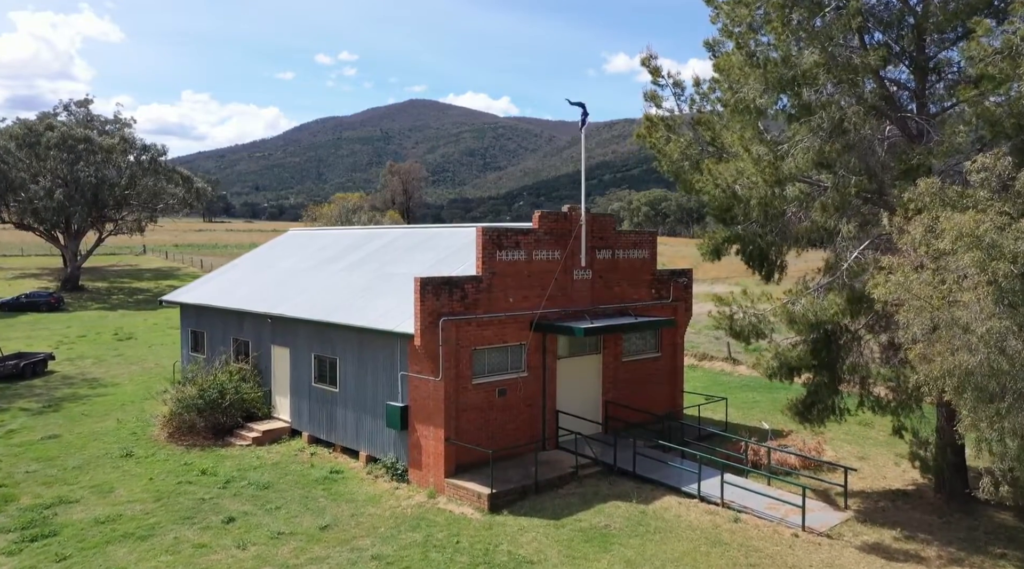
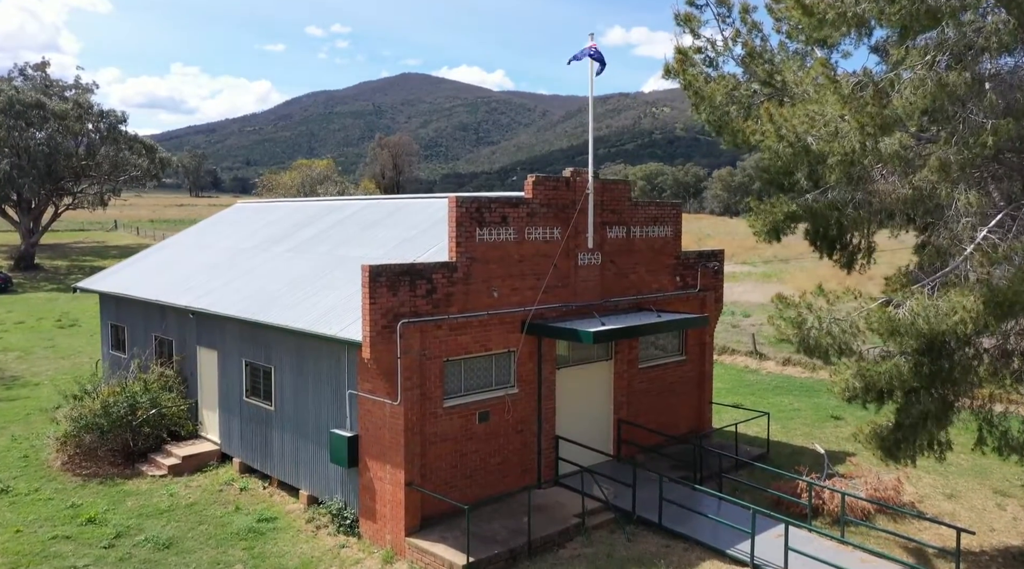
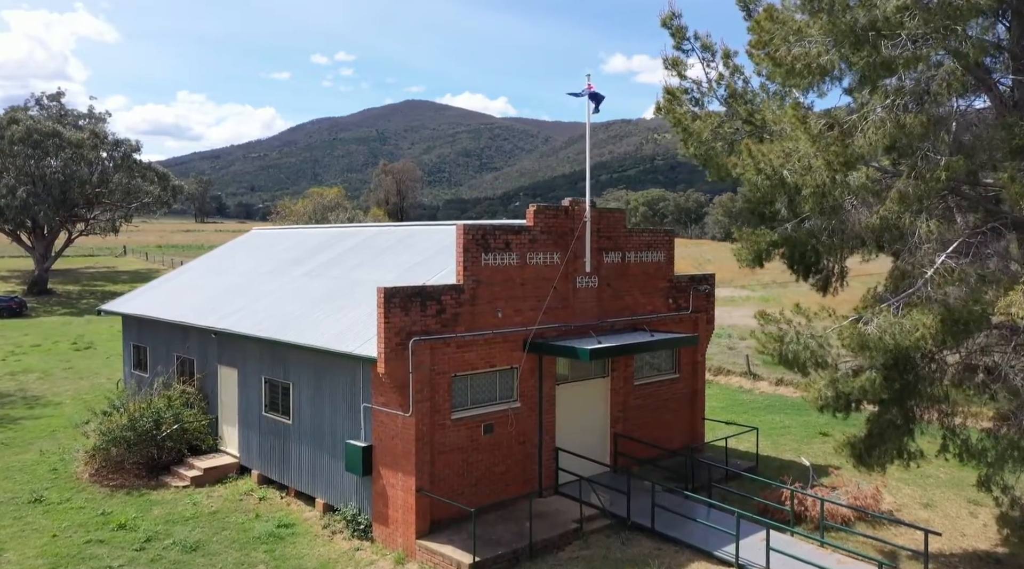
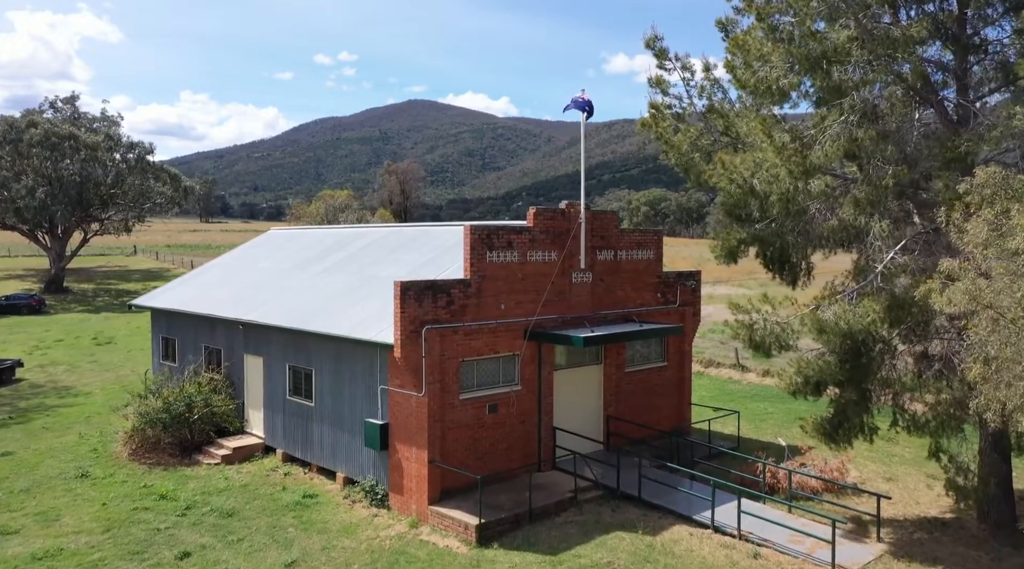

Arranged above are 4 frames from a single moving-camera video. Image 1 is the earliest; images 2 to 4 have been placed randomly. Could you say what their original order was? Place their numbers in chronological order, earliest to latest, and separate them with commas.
4, 3, 2
